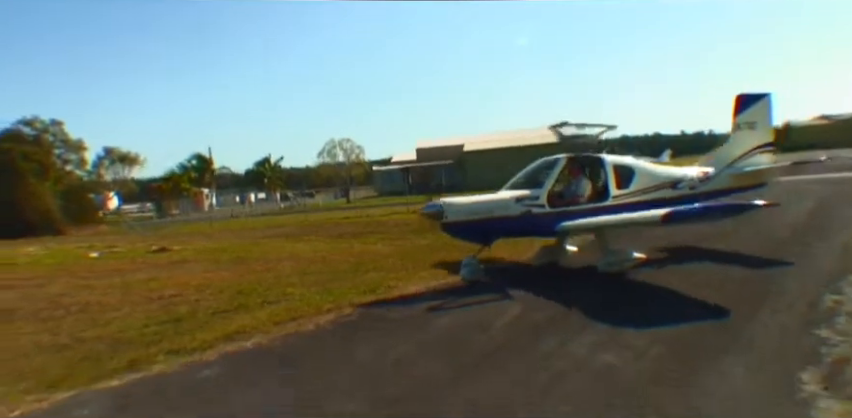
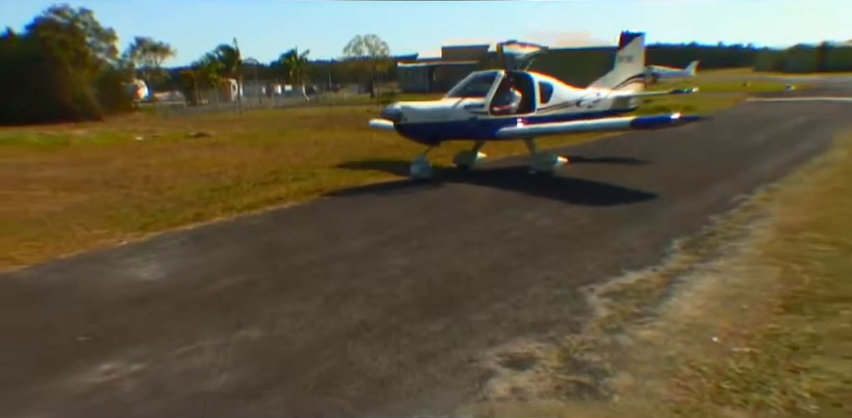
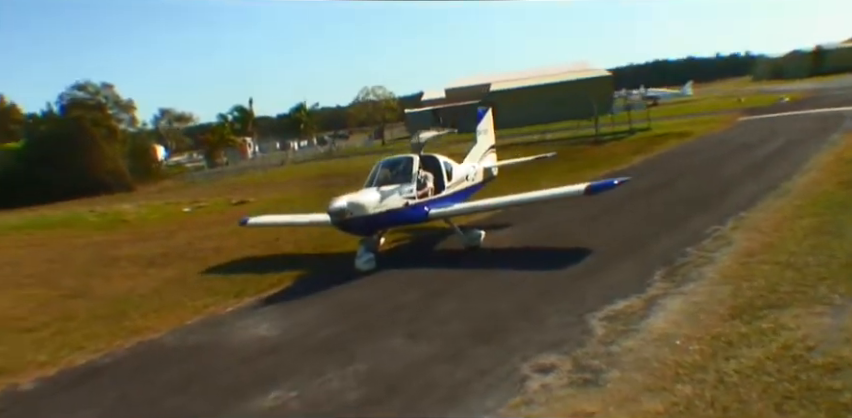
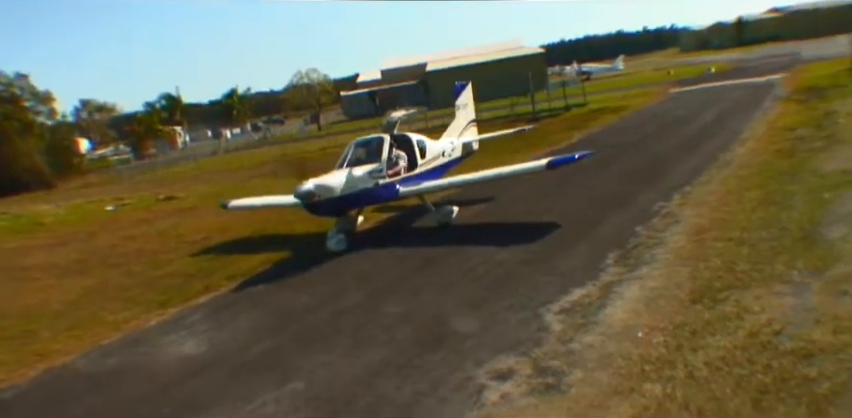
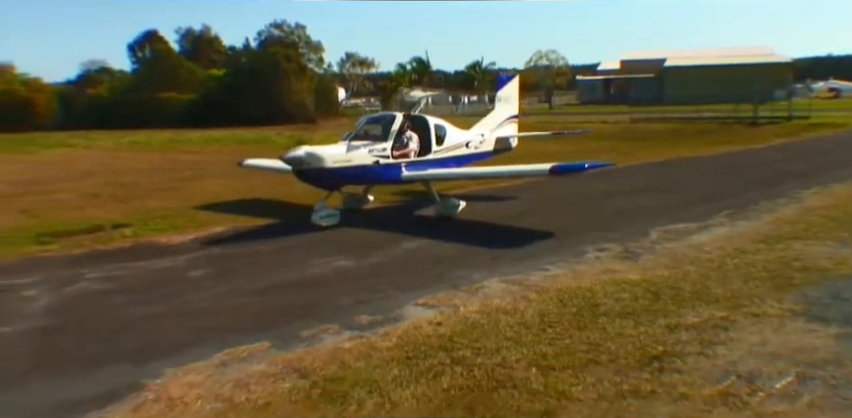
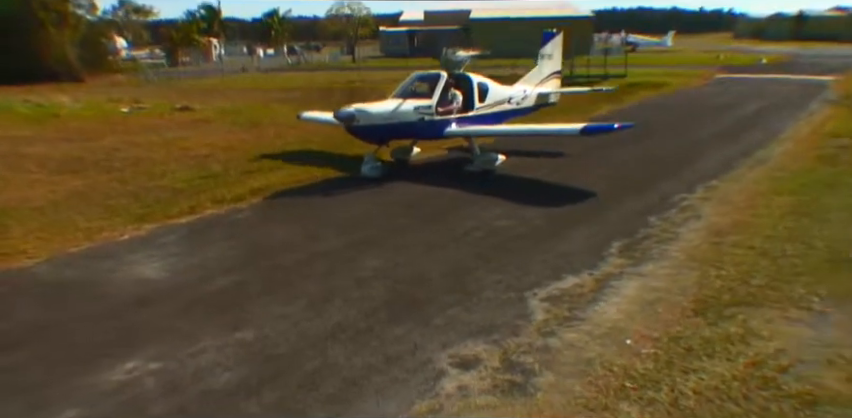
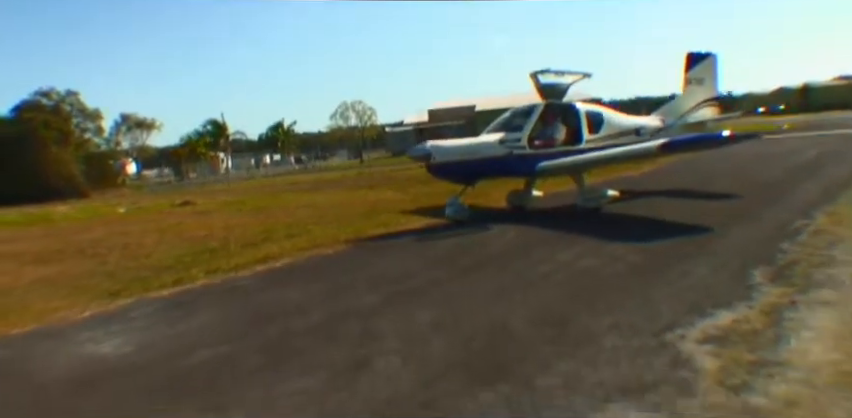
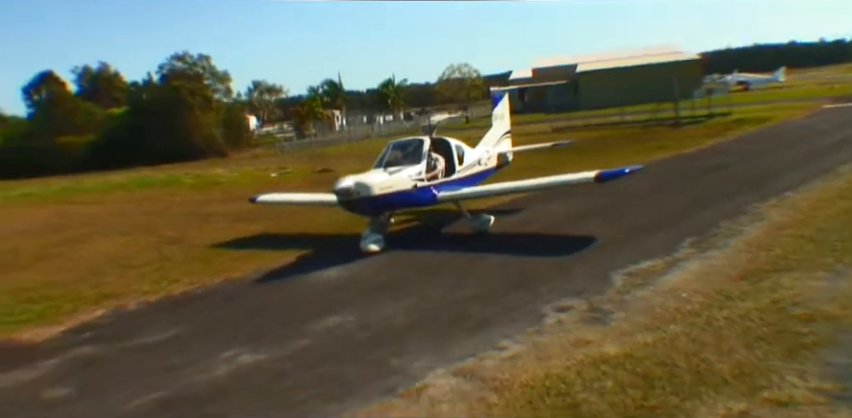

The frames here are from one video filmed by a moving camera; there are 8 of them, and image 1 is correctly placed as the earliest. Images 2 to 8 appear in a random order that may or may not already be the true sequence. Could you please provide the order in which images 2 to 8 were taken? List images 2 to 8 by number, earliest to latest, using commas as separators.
7, 2, 6, 4, 3, 8, 5
